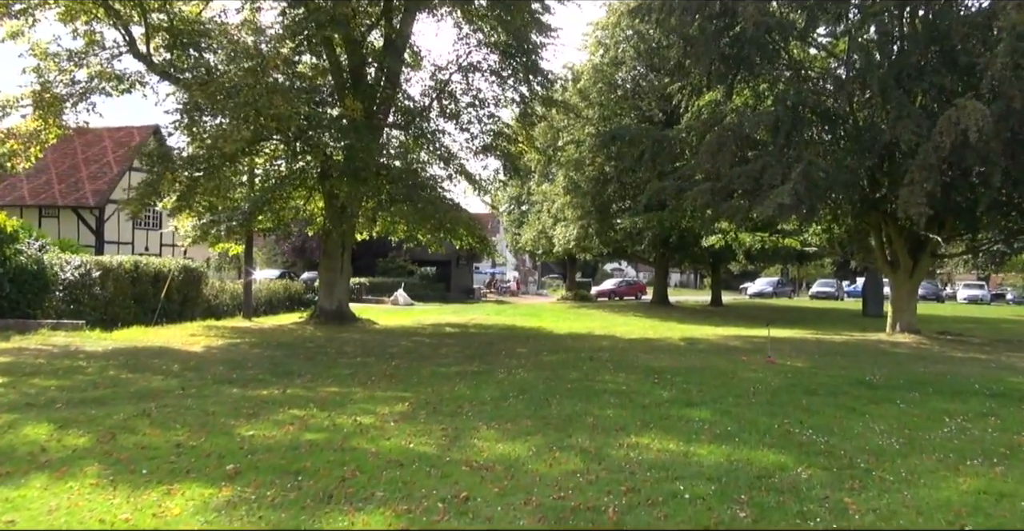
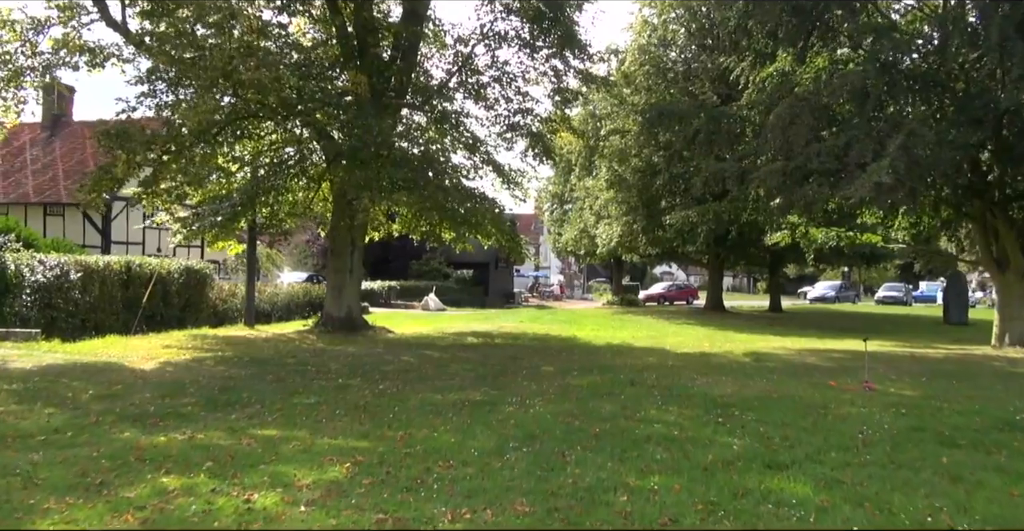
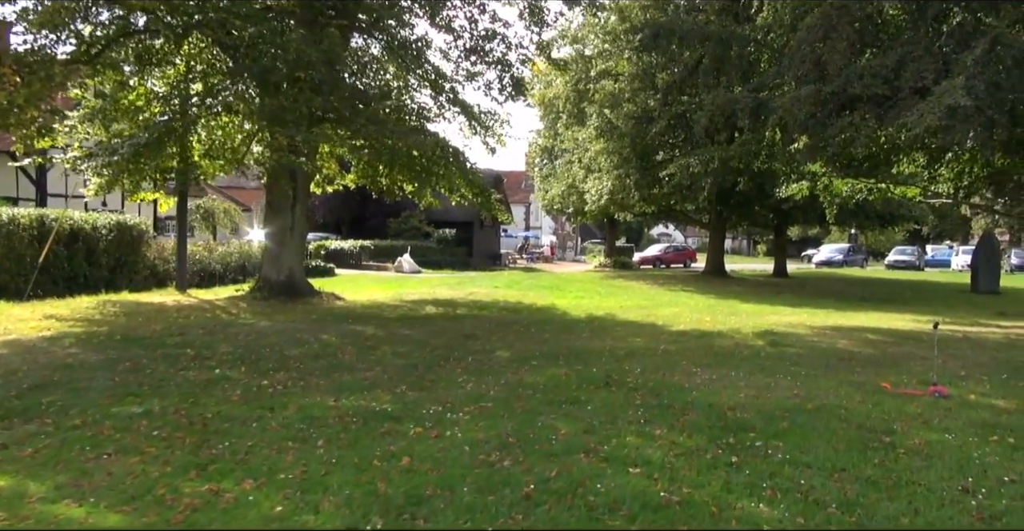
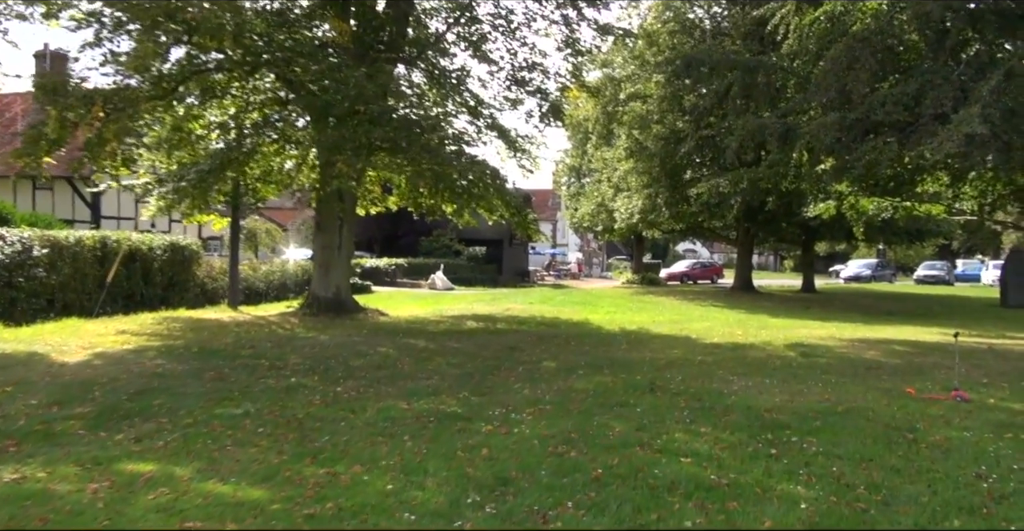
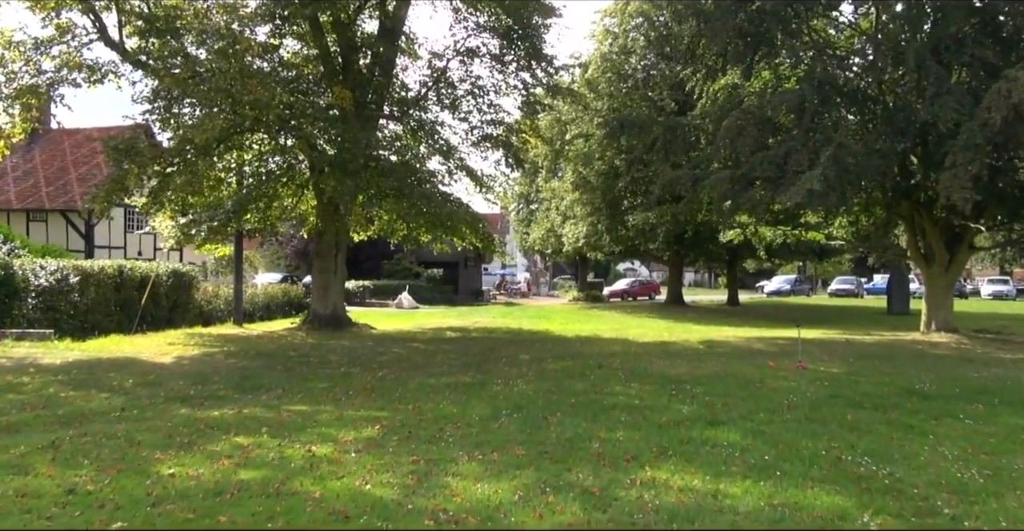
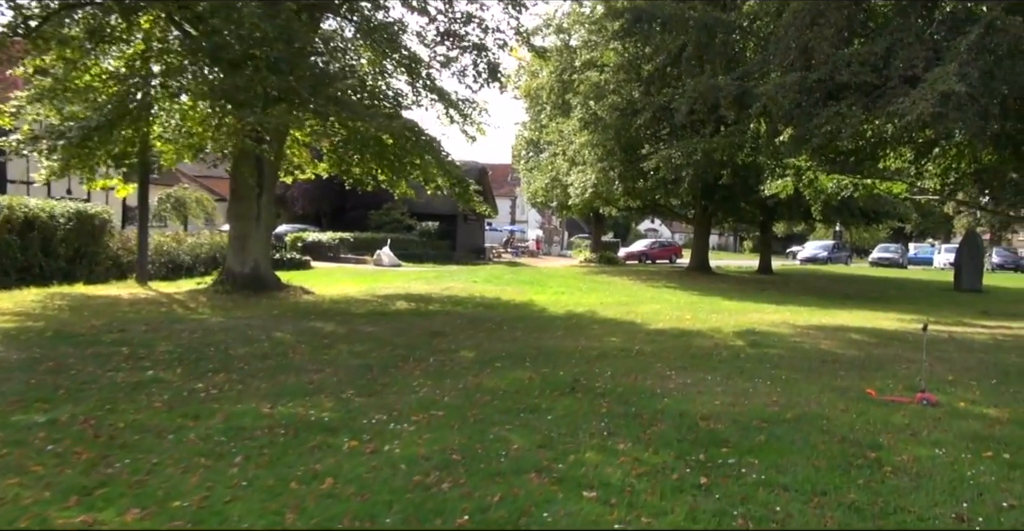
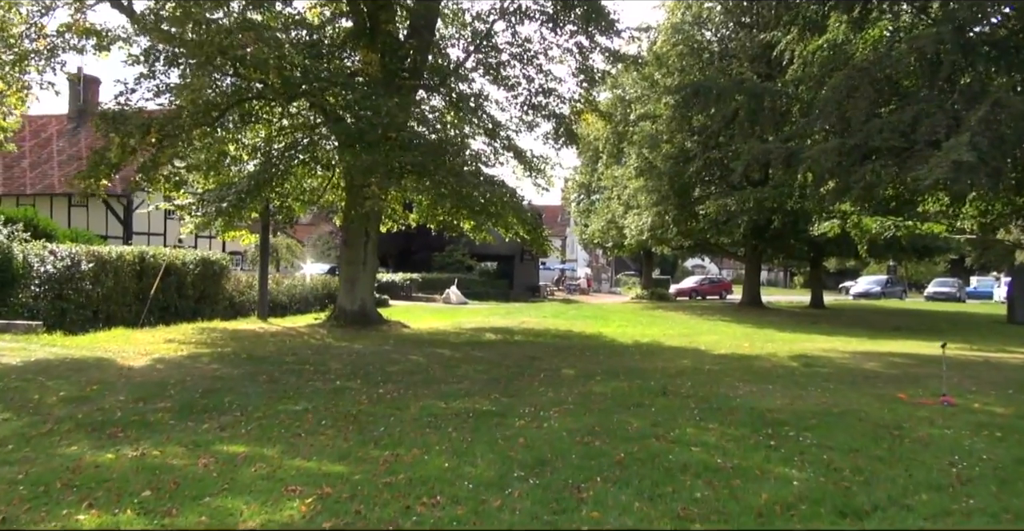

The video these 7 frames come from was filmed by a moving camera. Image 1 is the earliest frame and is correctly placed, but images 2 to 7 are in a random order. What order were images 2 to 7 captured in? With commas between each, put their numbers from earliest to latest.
5, 2, 7, 4, 3, 6
